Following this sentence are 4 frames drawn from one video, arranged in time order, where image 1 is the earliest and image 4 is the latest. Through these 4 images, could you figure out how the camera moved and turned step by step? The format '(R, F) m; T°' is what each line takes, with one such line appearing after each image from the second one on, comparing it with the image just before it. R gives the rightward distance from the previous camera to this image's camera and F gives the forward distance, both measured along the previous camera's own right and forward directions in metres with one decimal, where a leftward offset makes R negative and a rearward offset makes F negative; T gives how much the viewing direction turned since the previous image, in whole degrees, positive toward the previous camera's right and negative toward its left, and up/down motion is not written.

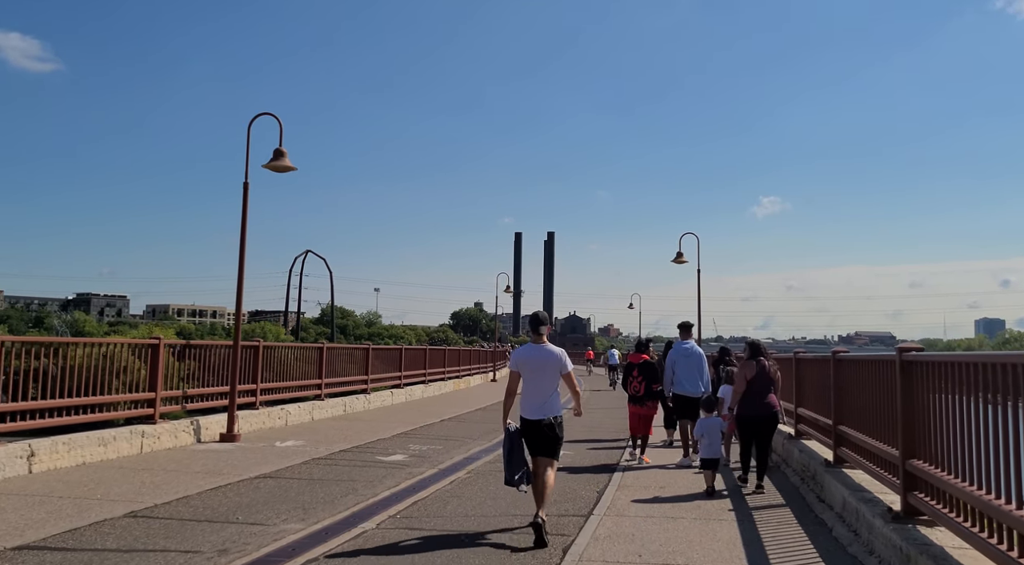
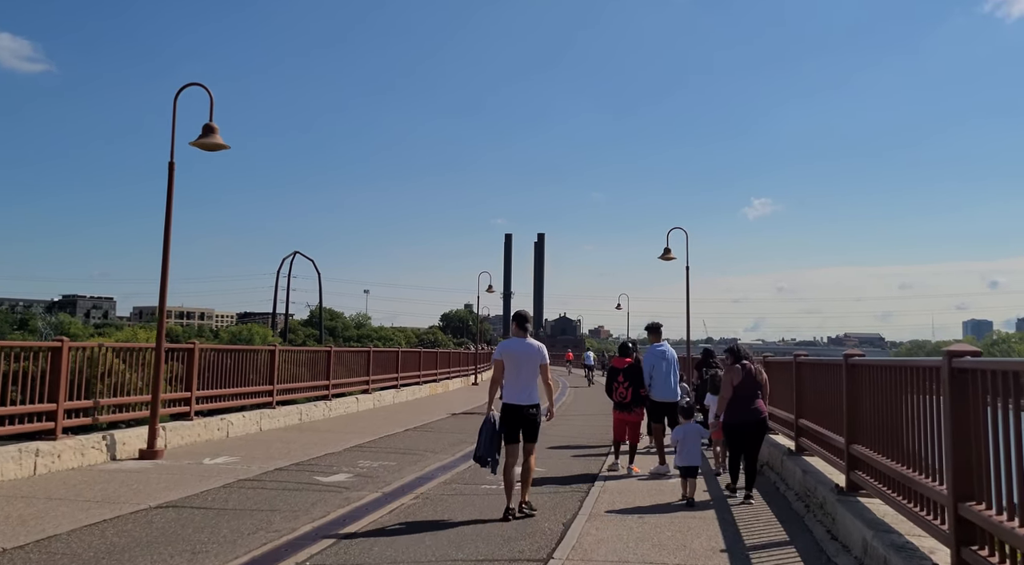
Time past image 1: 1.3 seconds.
(+0.1, +0.4) m; +1°
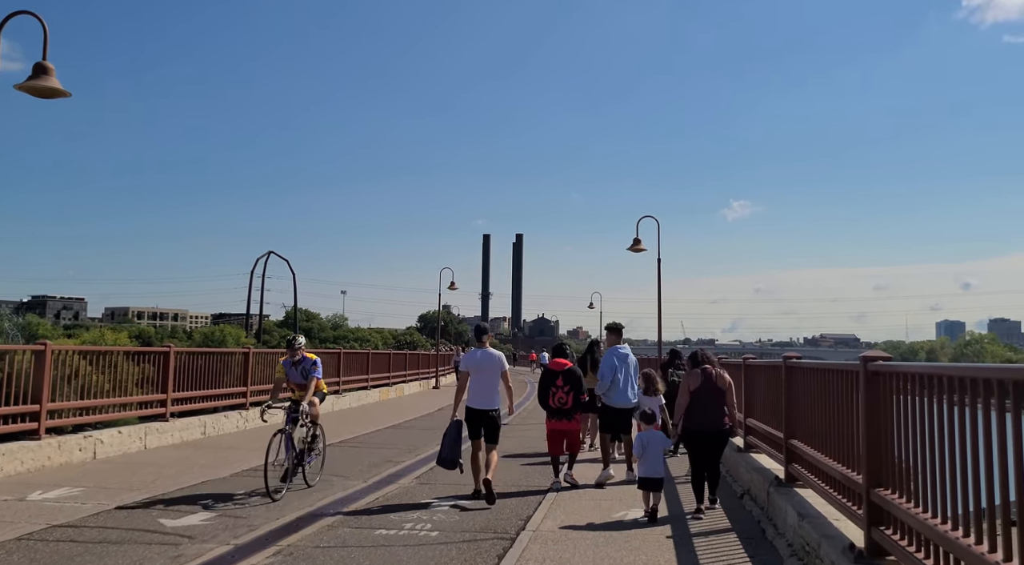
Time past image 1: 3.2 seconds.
(+0.2, +0.6) m; +1°
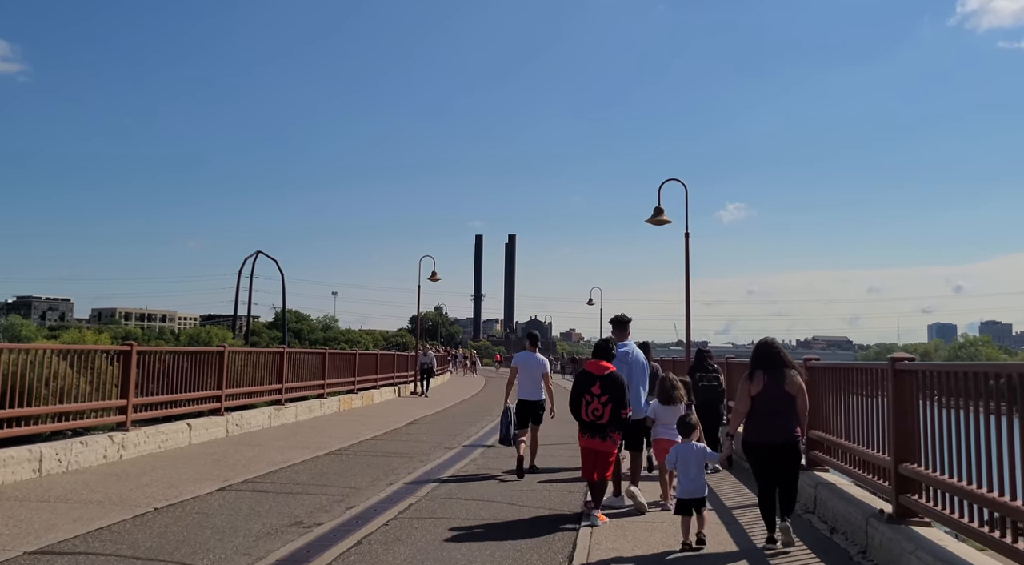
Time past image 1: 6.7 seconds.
(-0.1, +1.3) m; +1°
